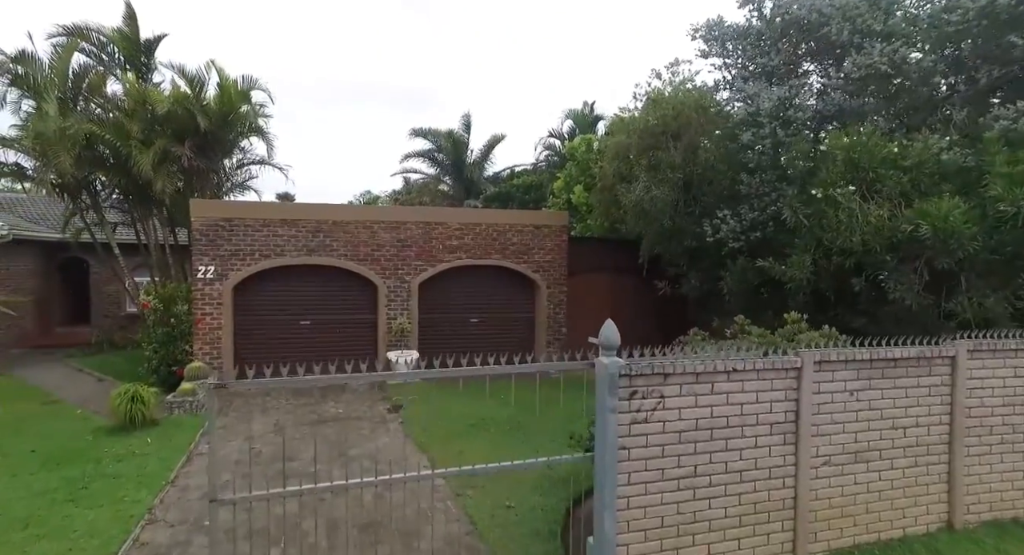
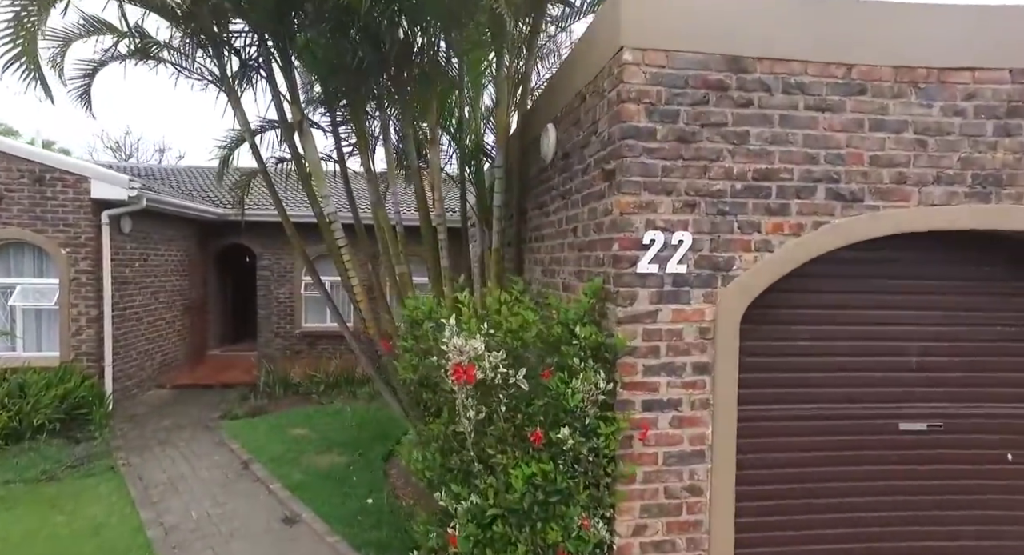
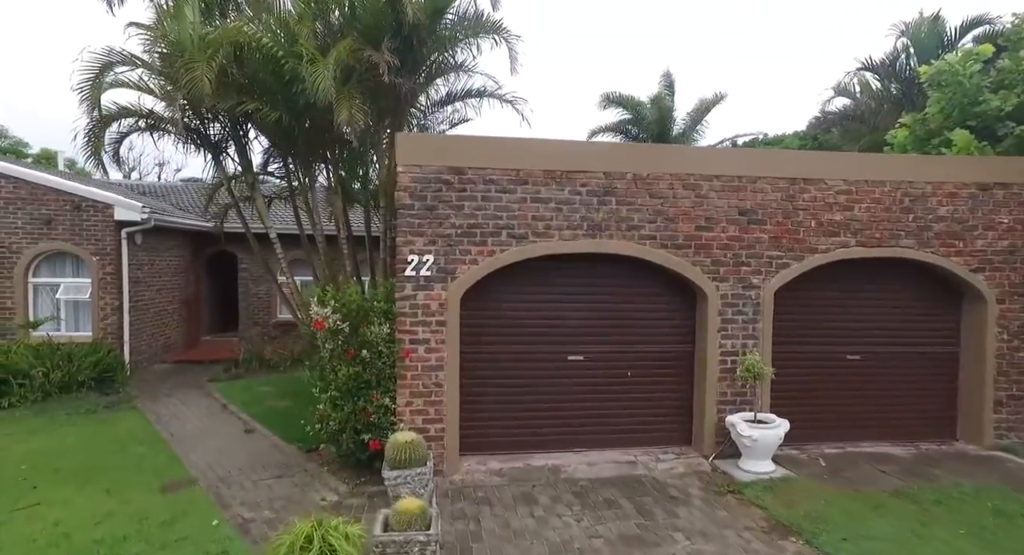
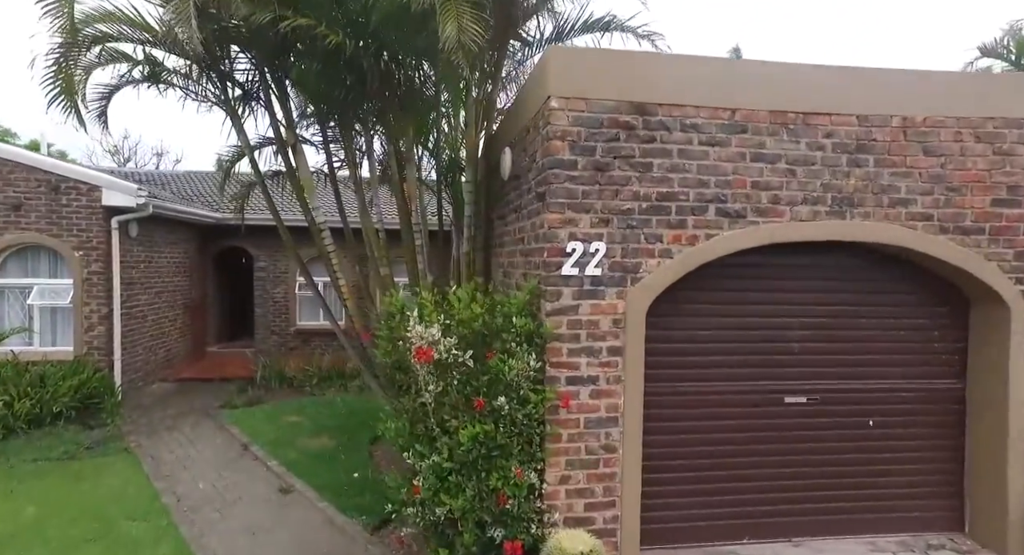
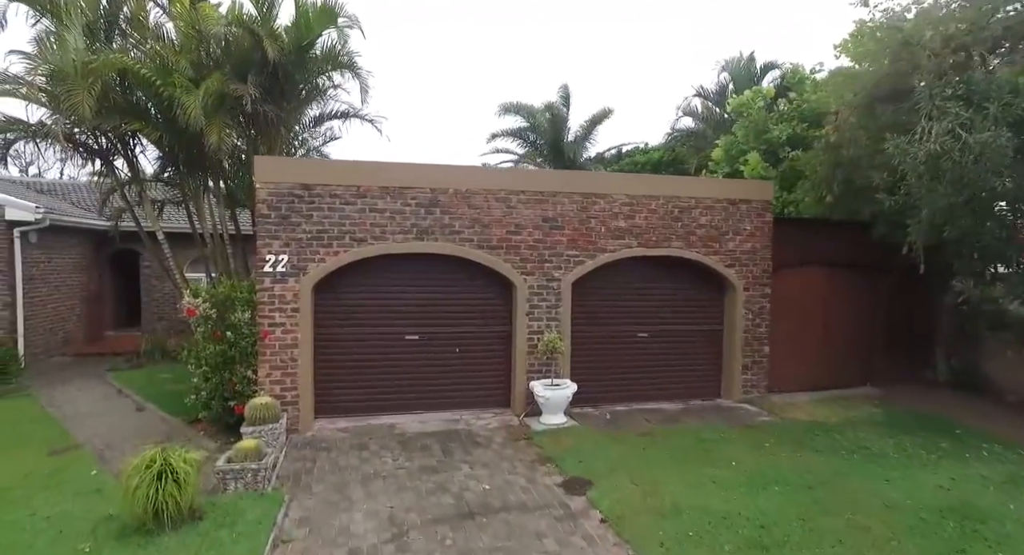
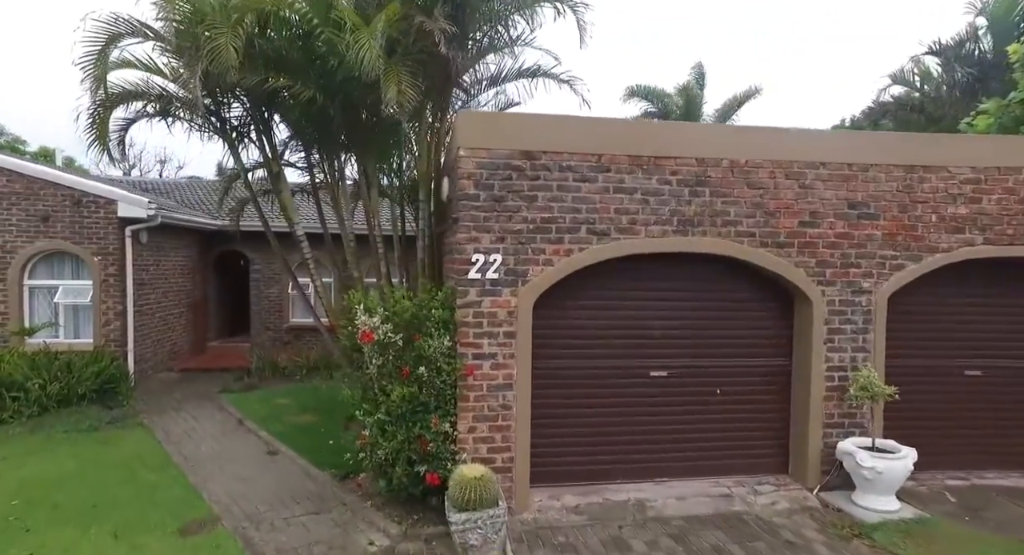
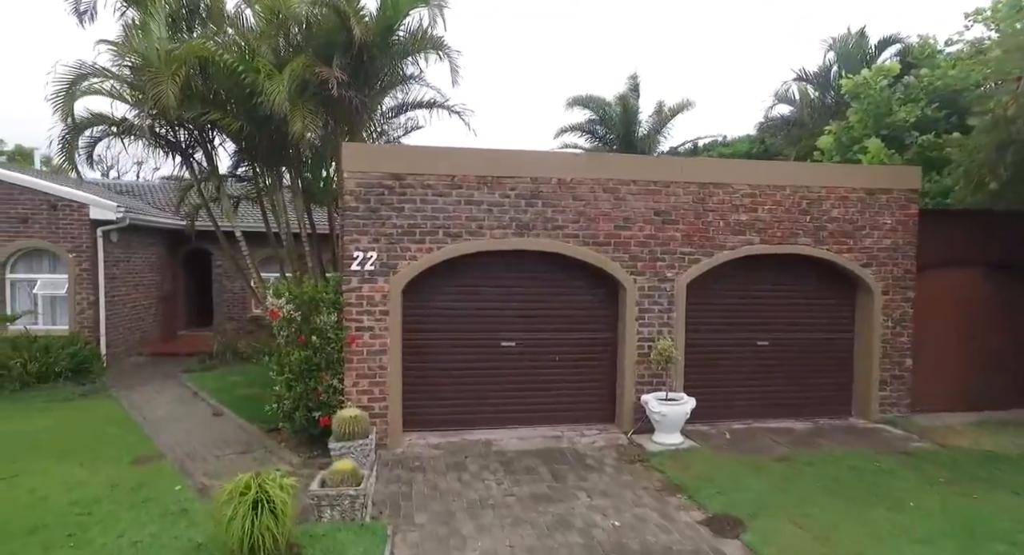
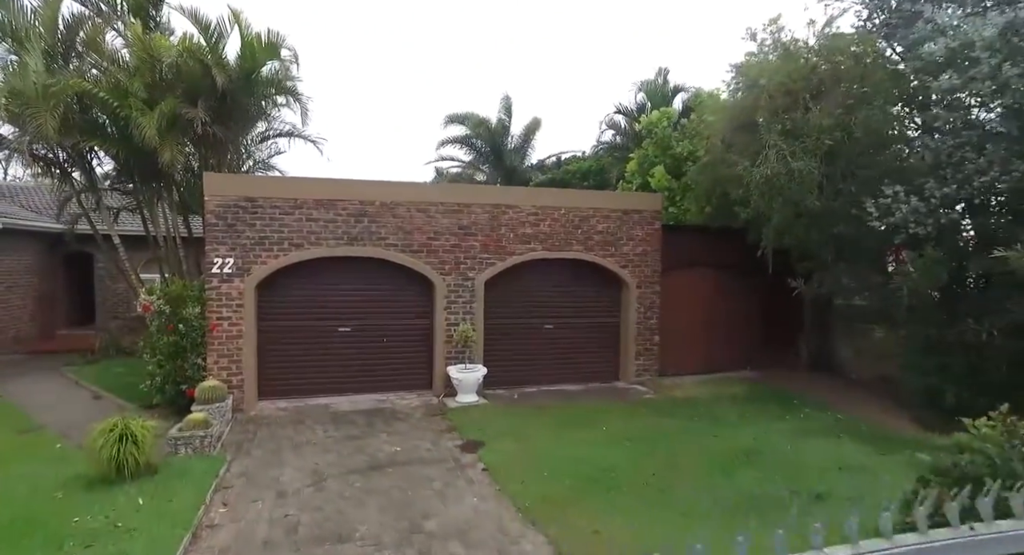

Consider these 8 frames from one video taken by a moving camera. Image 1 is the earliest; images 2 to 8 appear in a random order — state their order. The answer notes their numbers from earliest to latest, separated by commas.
8, 5, 7, 3, 6, 4, 2
